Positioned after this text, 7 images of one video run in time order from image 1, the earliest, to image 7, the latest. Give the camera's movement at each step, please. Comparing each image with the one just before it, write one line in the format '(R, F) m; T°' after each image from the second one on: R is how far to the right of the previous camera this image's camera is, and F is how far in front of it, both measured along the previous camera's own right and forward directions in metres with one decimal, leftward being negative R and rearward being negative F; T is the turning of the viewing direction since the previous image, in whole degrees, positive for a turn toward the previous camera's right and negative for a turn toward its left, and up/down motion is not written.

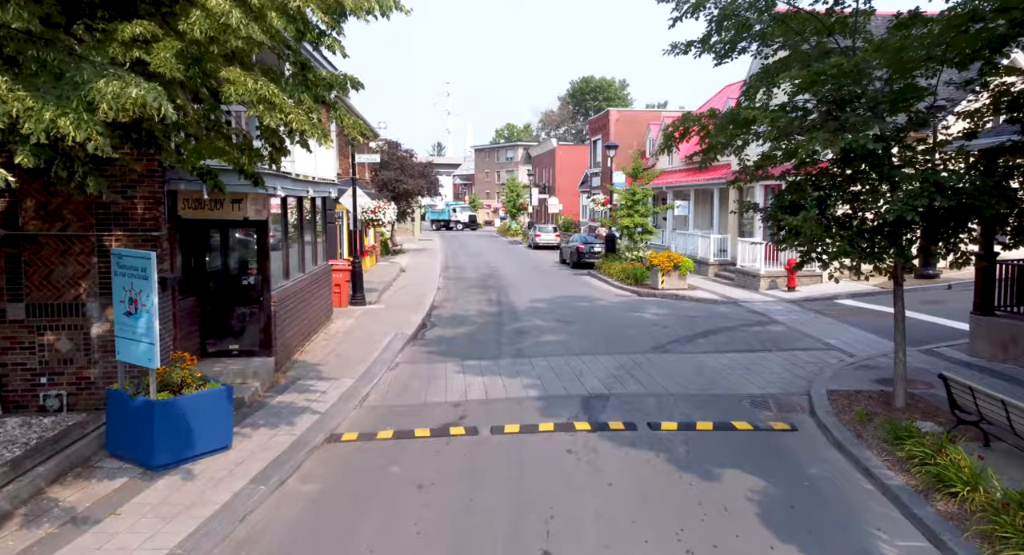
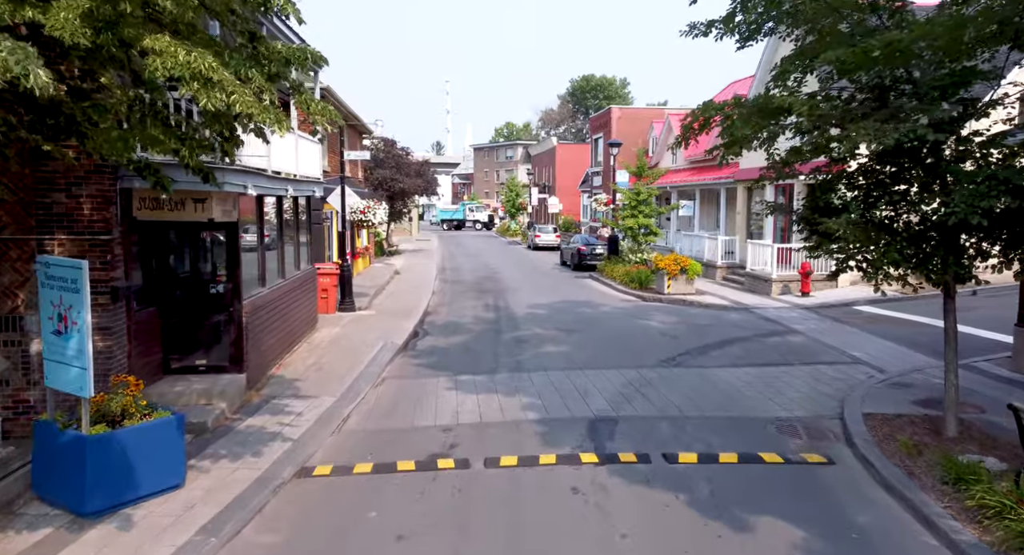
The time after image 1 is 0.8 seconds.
(0.0, +1.0) m; 0°
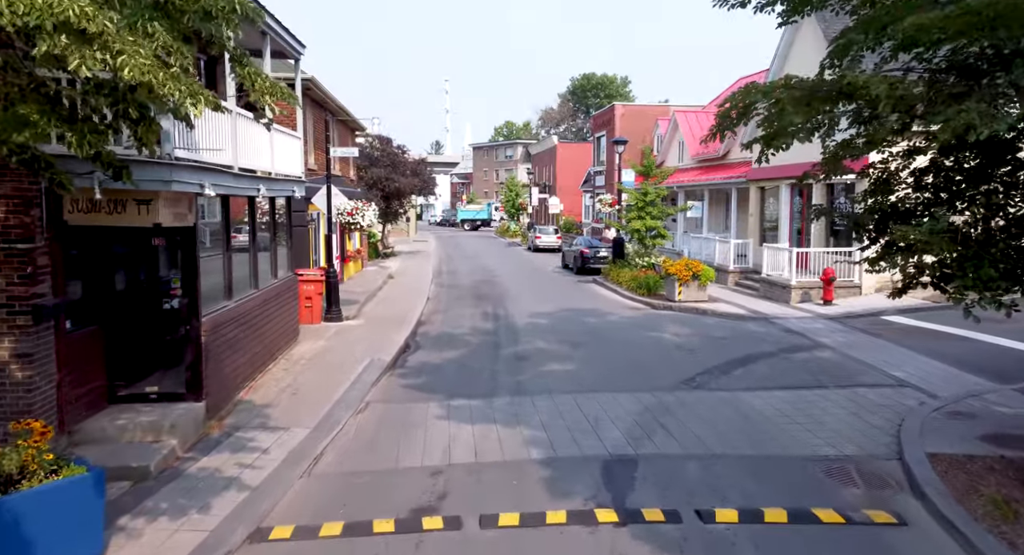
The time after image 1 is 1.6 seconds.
(0.0, +1.2) m; 0°
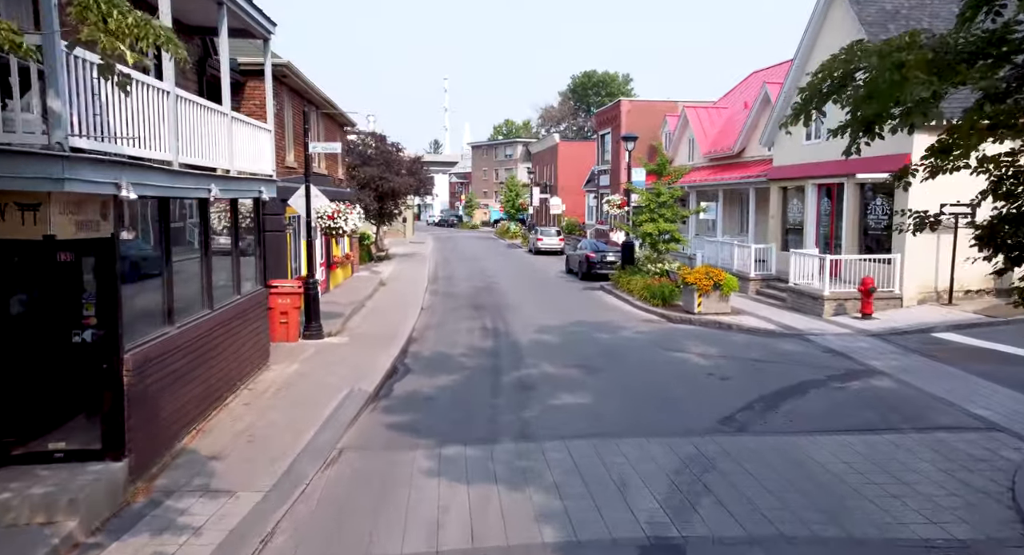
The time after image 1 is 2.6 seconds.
(-0.1, +1.7) m; 0°
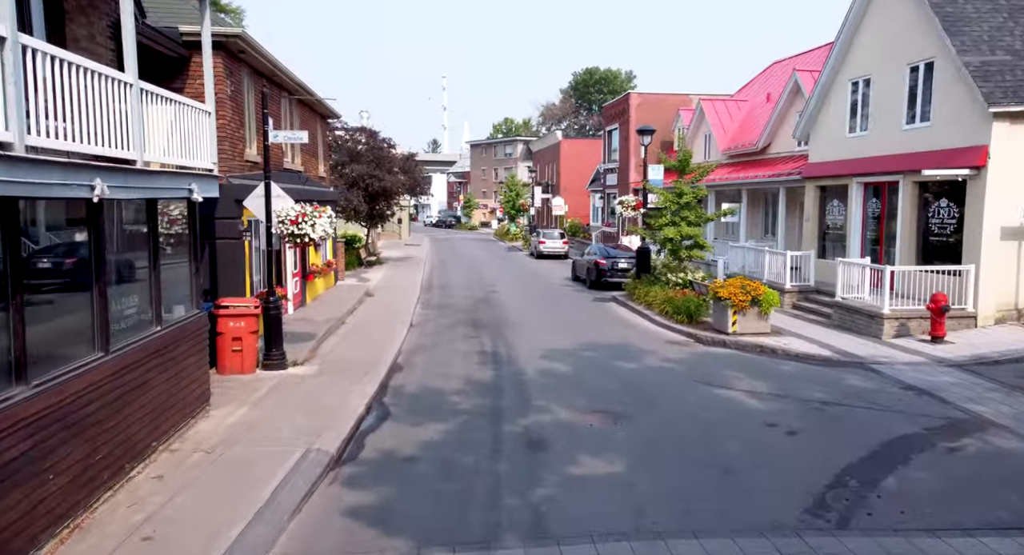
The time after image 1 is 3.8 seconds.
(-0.1, +2.4) m; 0°
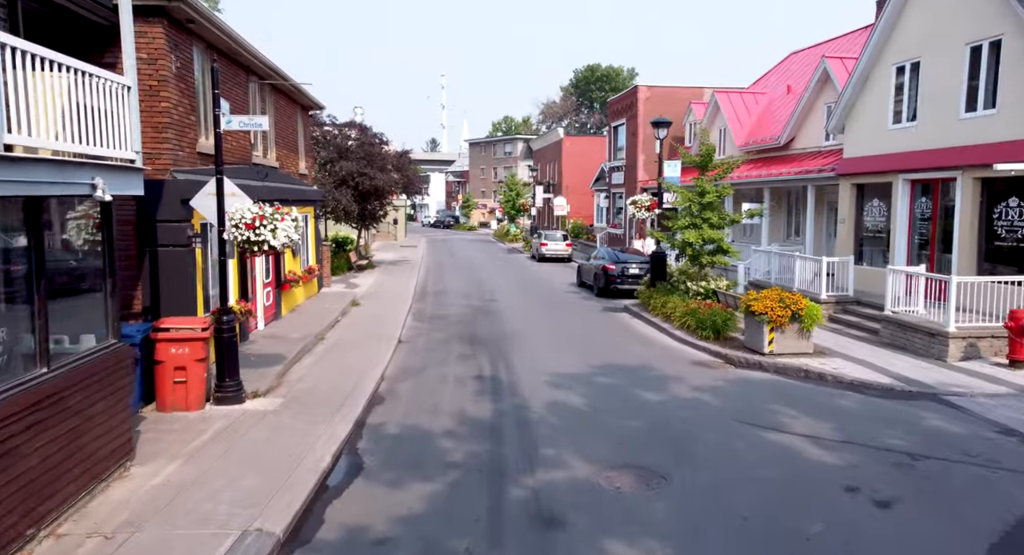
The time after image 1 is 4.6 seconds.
(0.0, +1.9) m; 0°
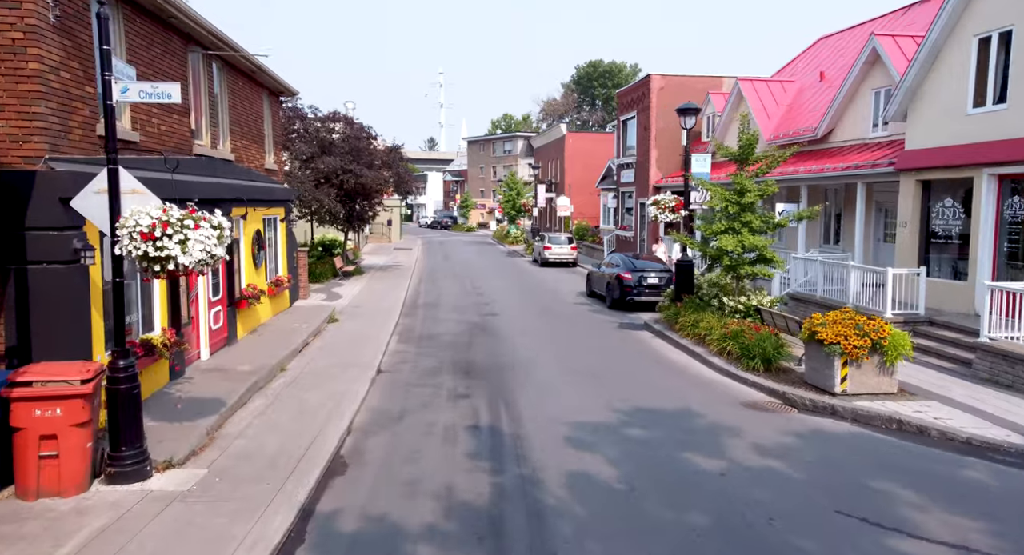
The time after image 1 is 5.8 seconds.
(-0.1, +2.6) m; 0°
